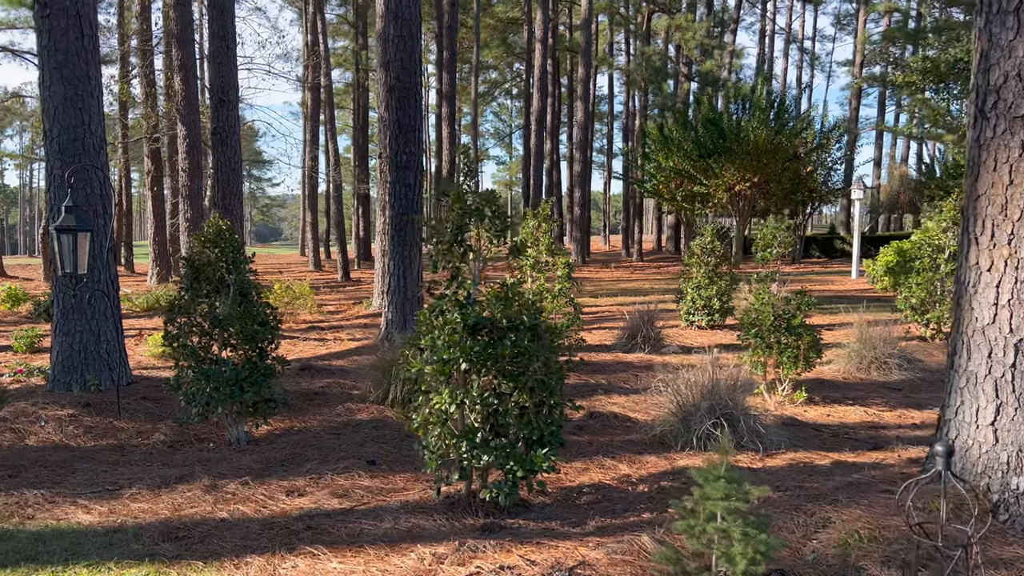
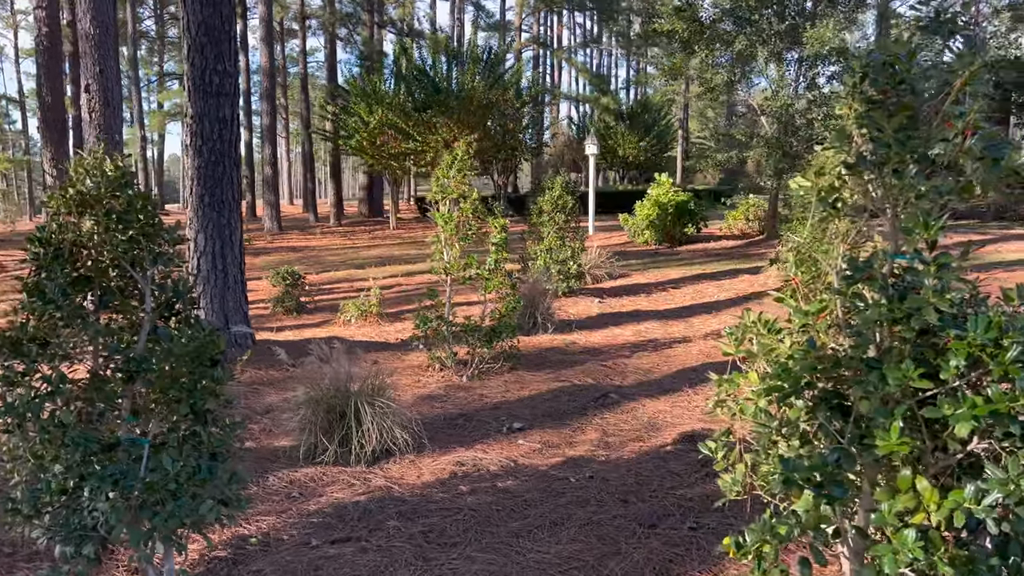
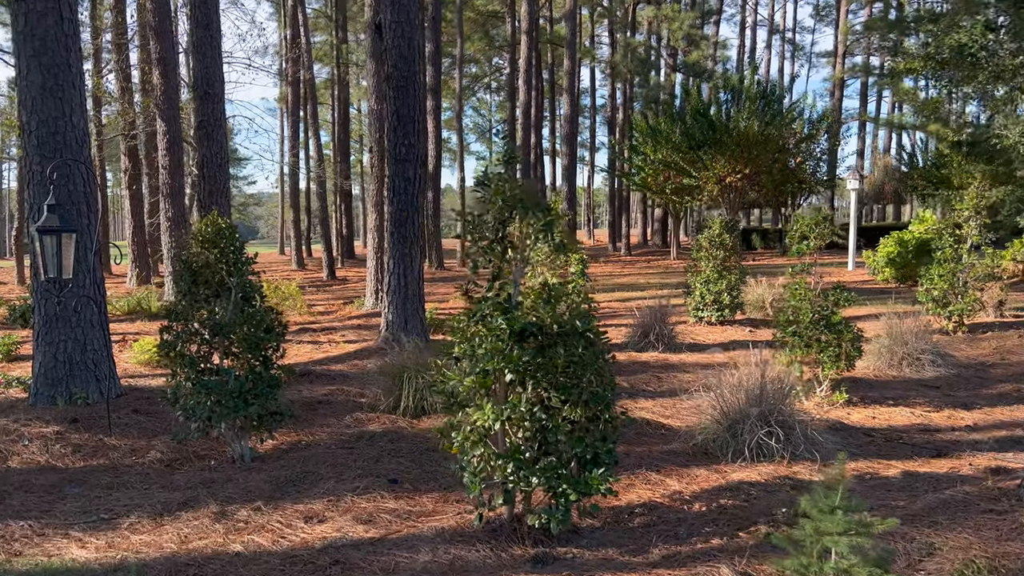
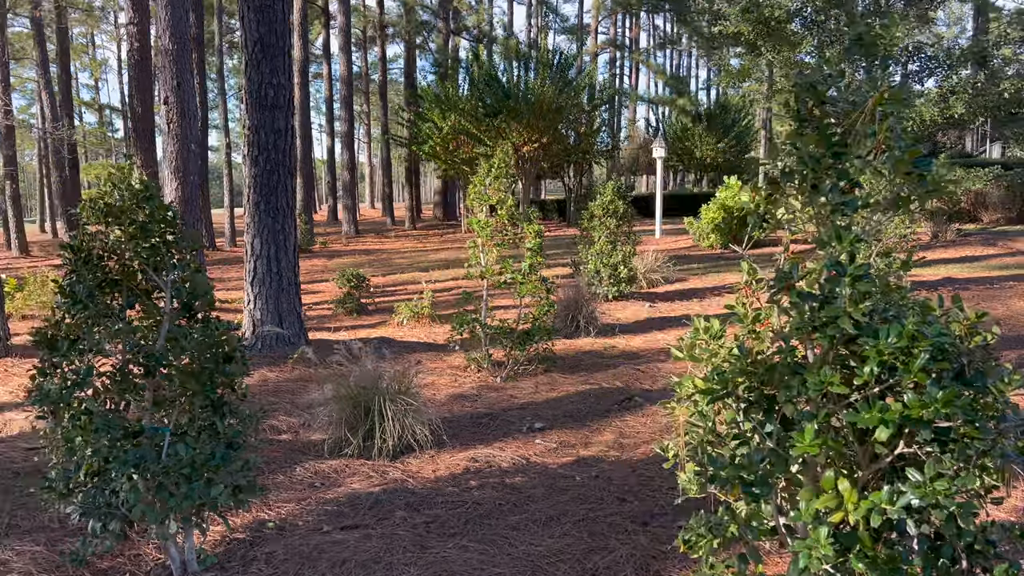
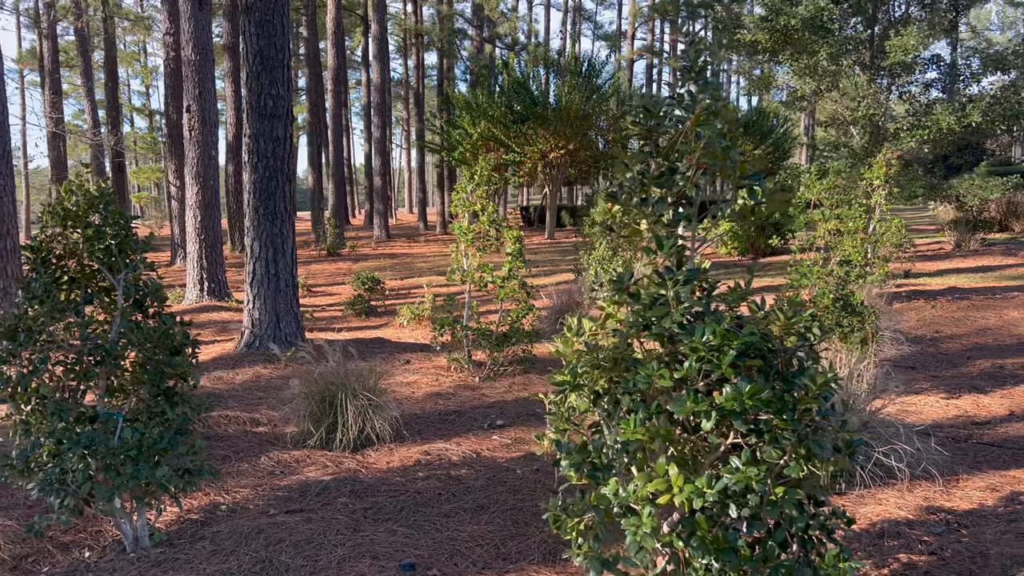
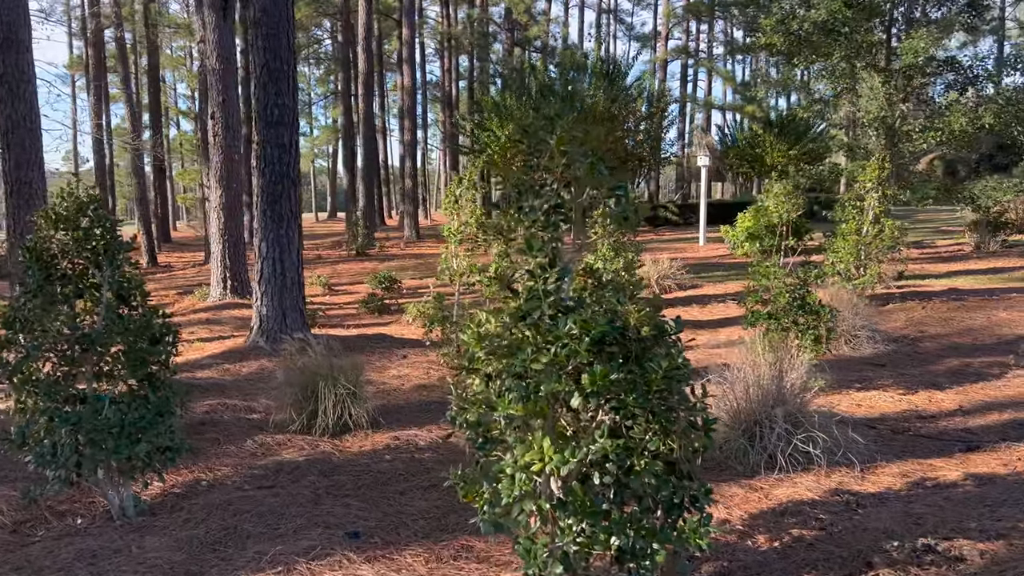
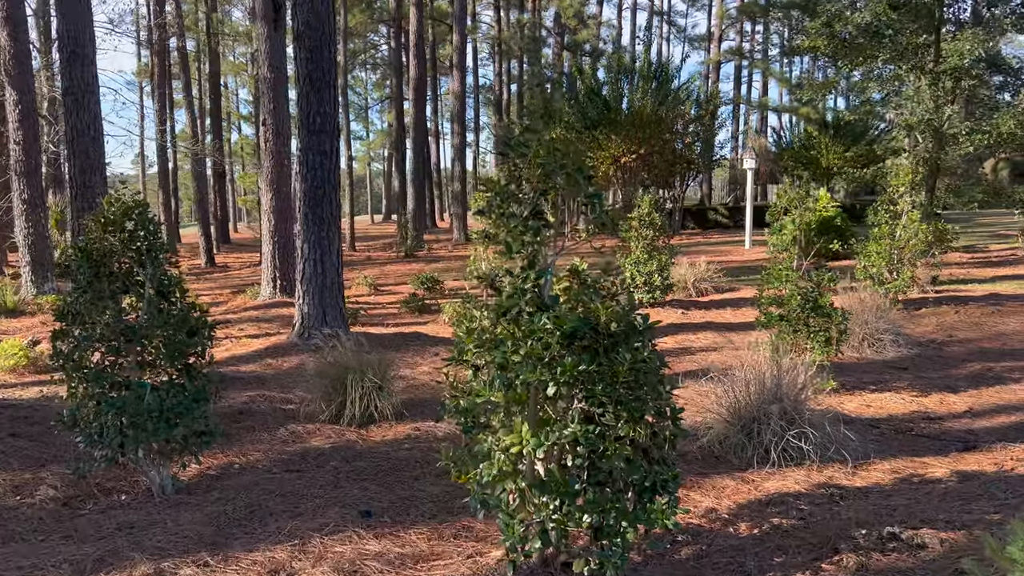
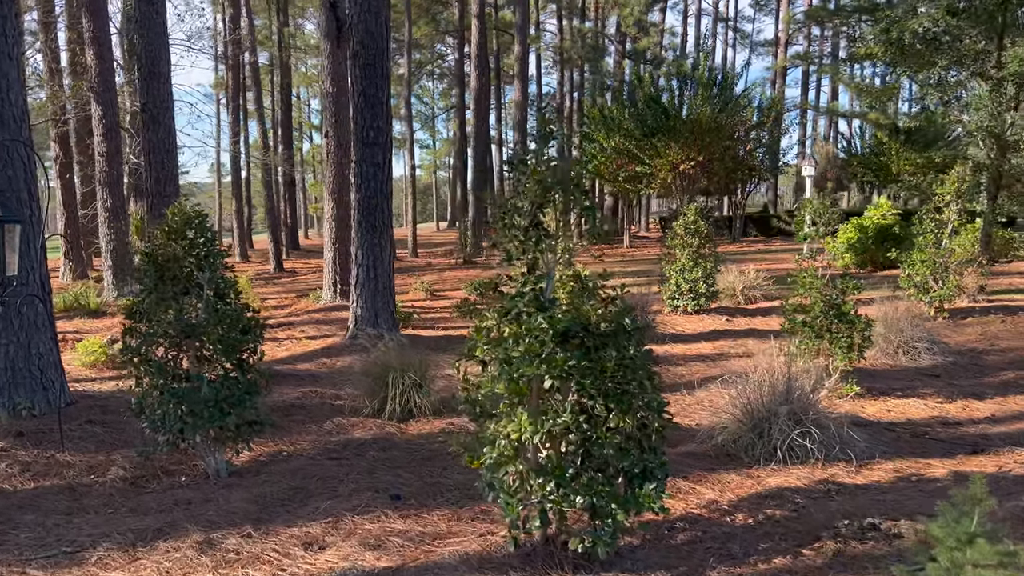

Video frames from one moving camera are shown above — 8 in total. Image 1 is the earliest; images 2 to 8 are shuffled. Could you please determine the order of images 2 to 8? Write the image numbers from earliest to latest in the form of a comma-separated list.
3, 8, 7, 6, 5, 4, 2
